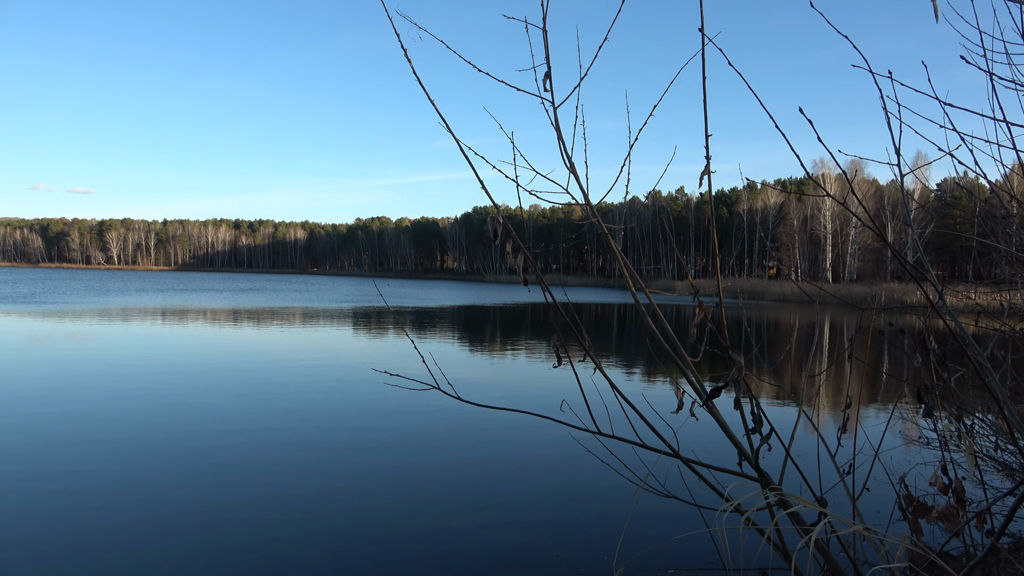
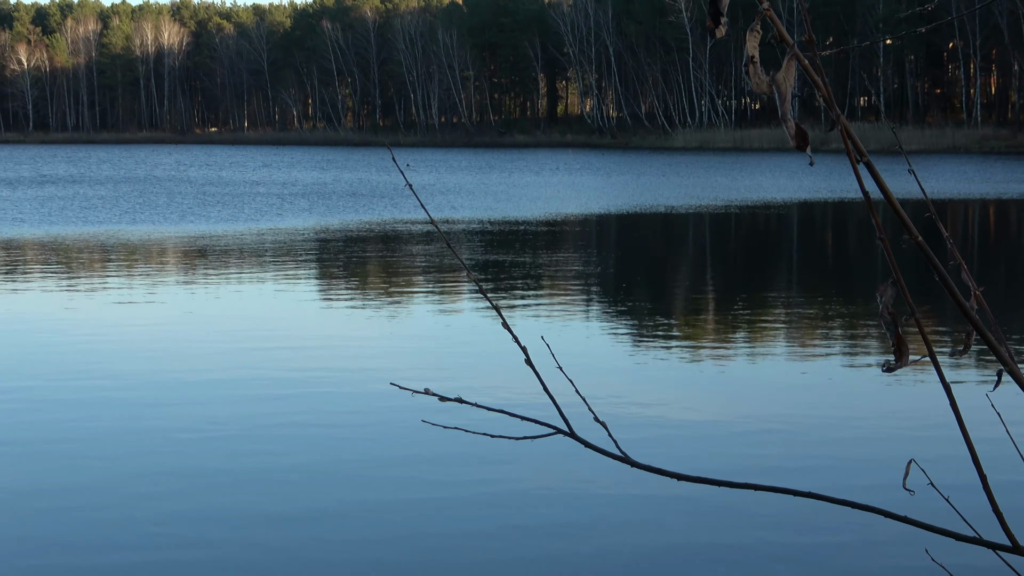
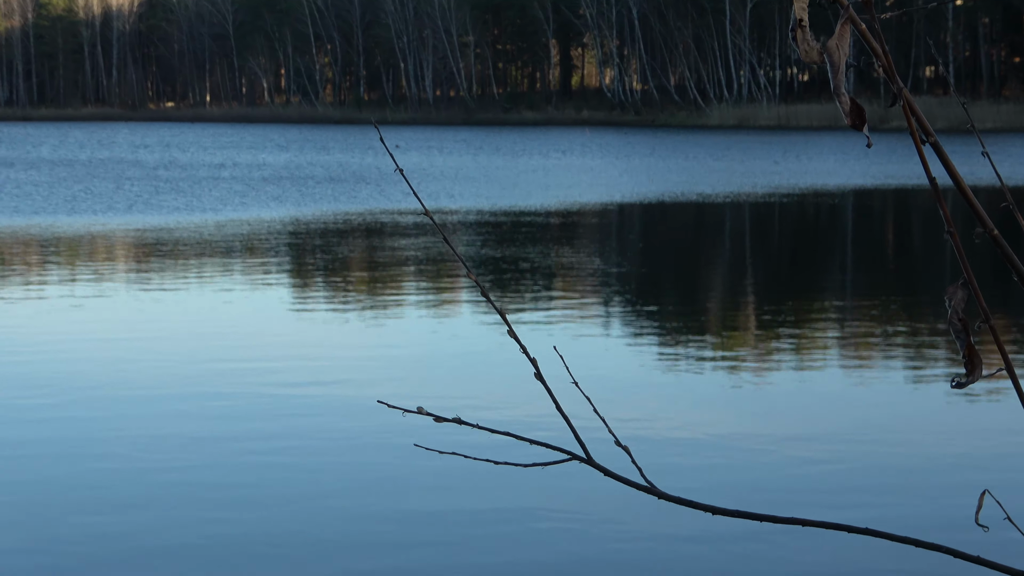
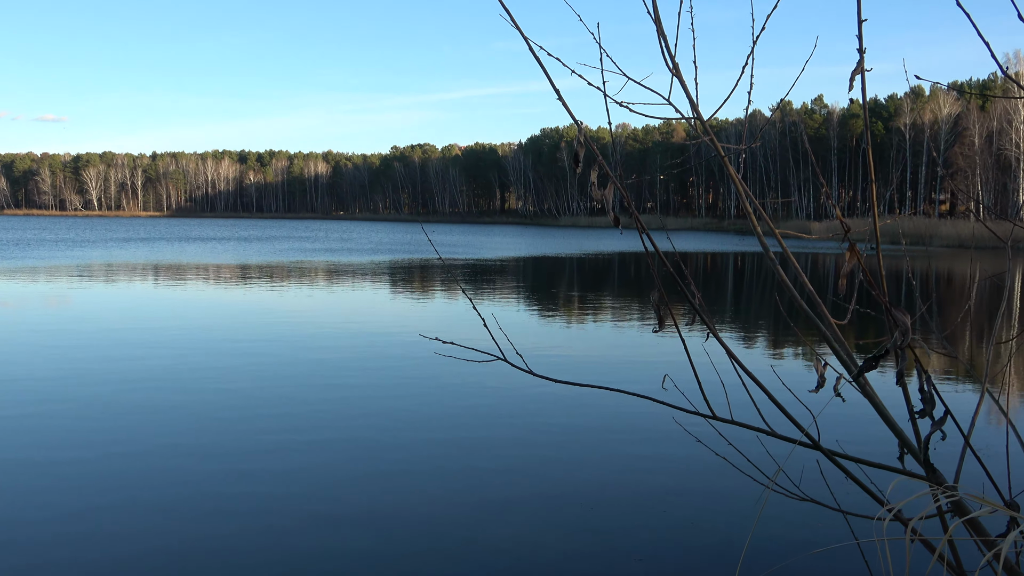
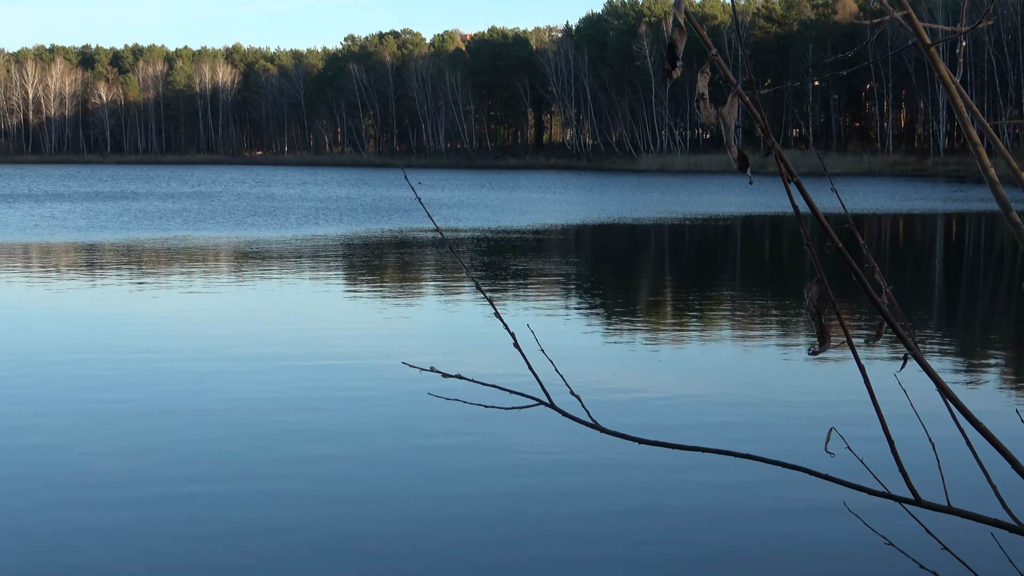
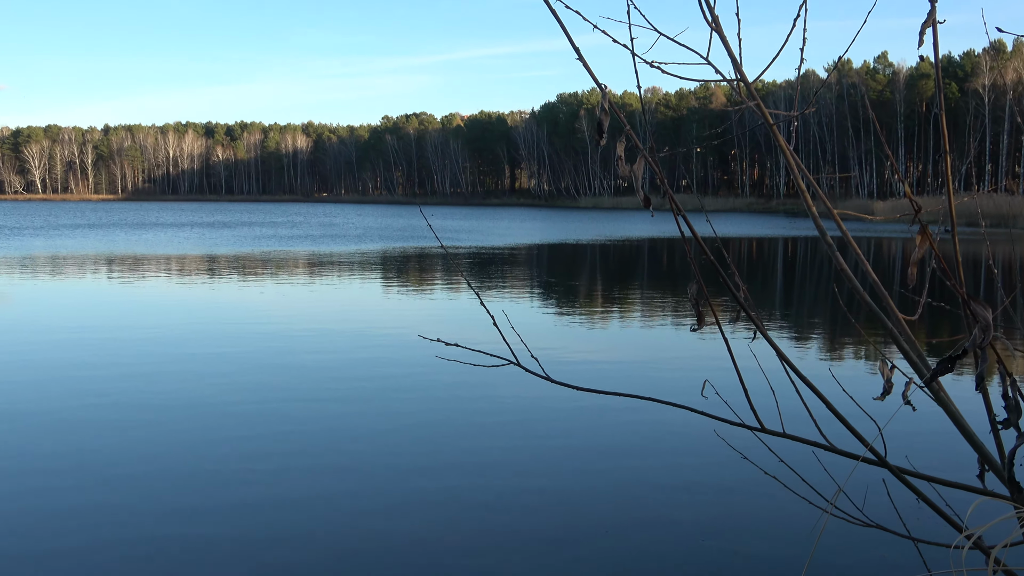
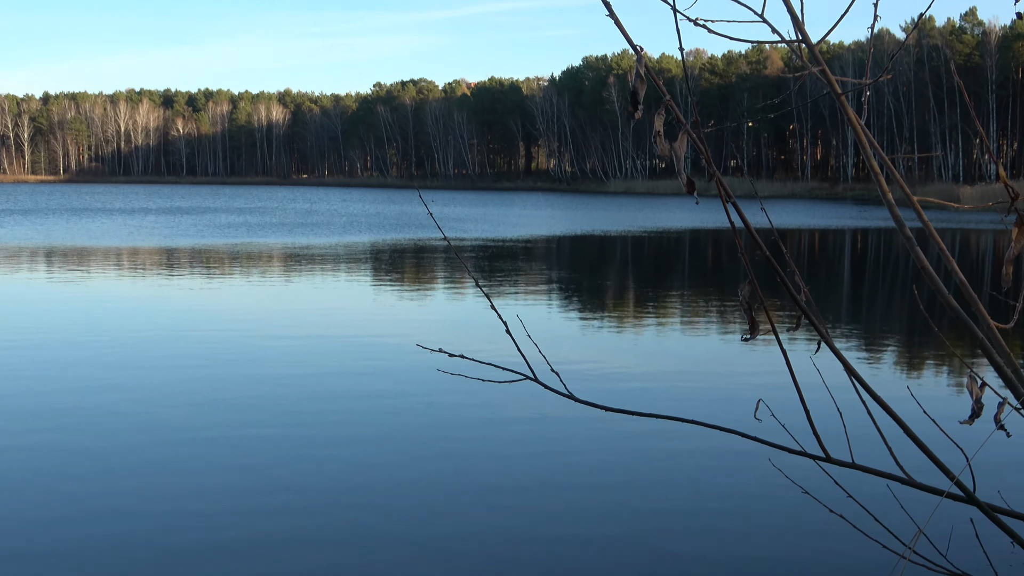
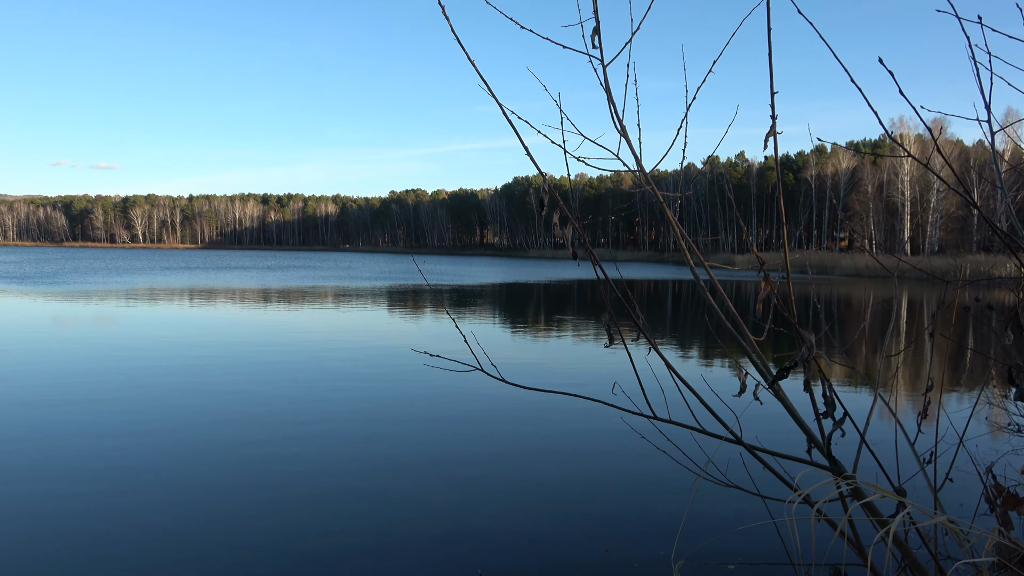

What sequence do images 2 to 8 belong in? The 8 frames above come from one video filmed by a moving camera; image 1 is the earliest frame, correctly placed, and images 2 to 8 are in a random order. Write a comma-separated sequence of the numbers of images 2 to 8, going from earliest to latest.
8, 4, 6, 7, 5, 2, 3
